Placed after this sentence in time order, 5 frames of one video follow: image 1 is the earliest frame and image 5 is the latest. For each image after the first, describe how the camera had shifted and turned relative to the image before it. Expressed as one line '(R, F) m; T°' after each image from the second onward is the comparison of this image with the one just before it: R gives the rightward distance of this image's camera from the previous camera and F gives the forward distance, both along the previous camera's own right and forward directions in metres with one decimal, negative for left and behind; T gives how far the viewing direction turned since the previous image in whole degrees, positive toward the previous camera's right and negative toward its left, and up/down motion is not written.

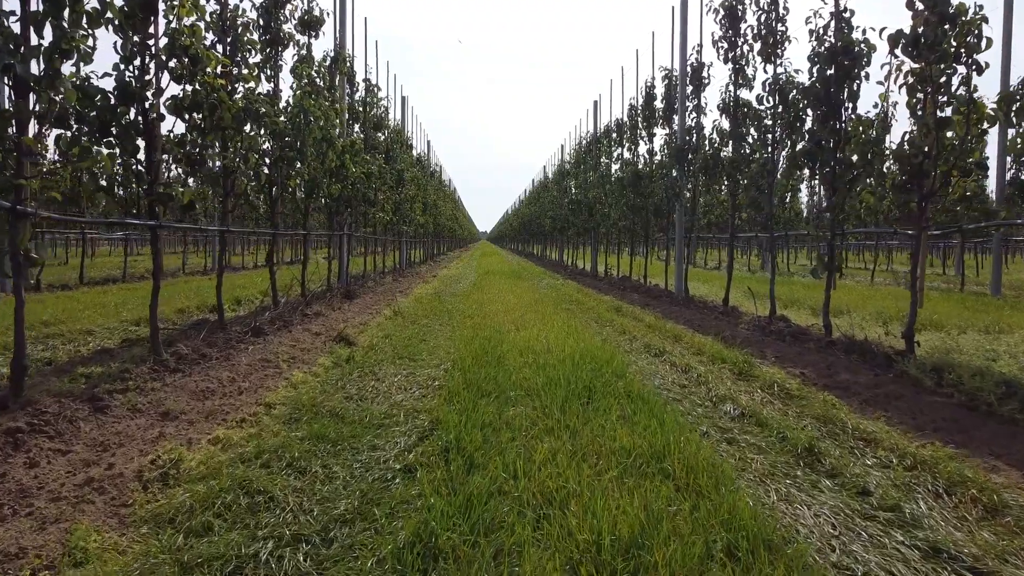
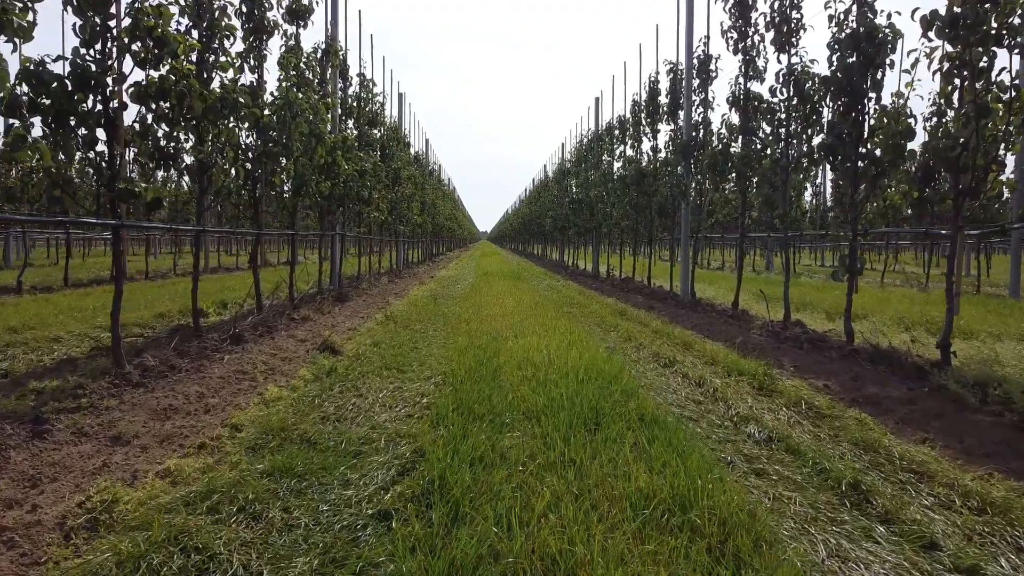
(0.0, +0.6) m; 0°
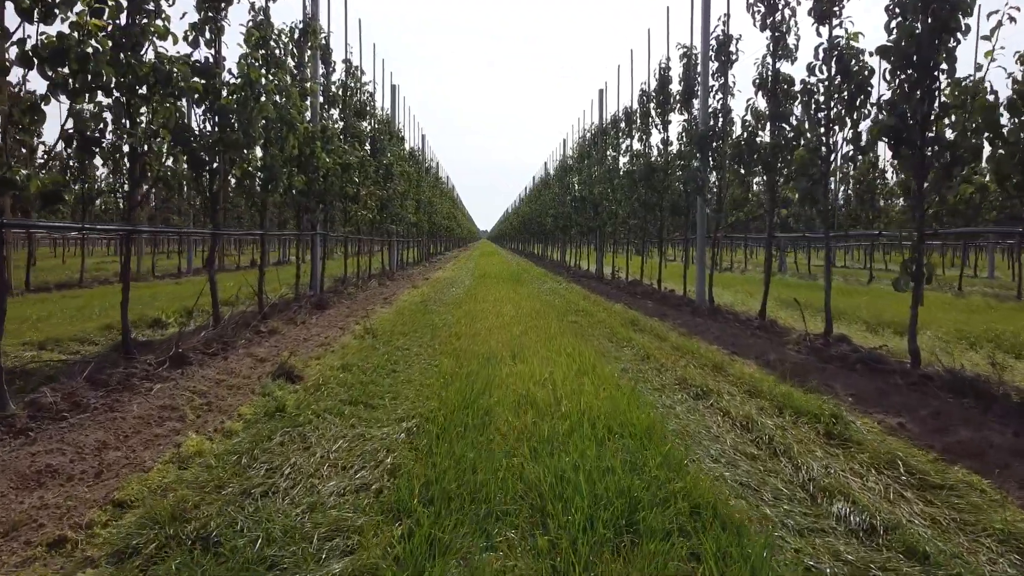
(0.0, +1.3) m; 0°
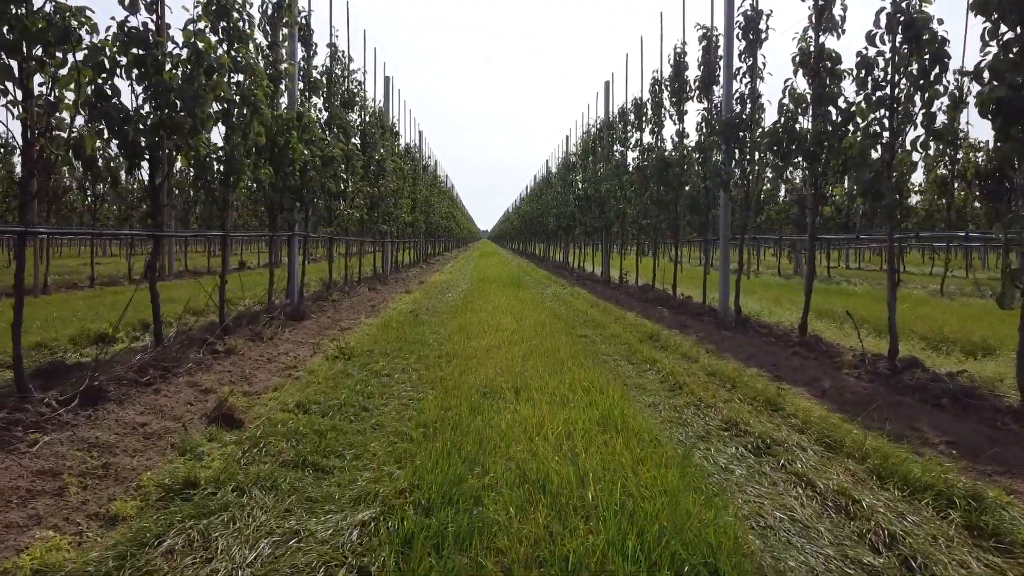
(0.0, +1.4) m; 0°
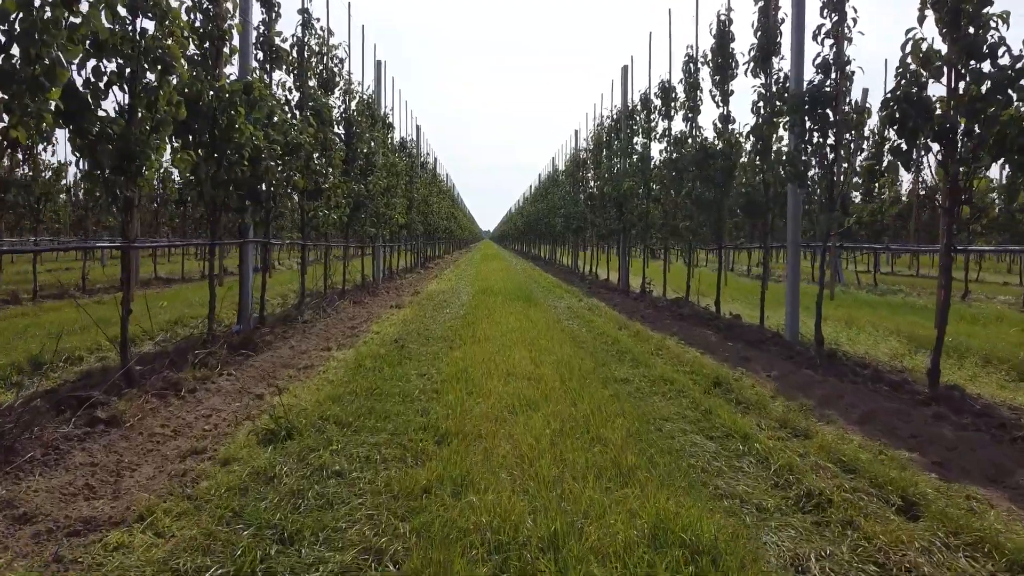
(-0.2, +2.4) m; 0°
